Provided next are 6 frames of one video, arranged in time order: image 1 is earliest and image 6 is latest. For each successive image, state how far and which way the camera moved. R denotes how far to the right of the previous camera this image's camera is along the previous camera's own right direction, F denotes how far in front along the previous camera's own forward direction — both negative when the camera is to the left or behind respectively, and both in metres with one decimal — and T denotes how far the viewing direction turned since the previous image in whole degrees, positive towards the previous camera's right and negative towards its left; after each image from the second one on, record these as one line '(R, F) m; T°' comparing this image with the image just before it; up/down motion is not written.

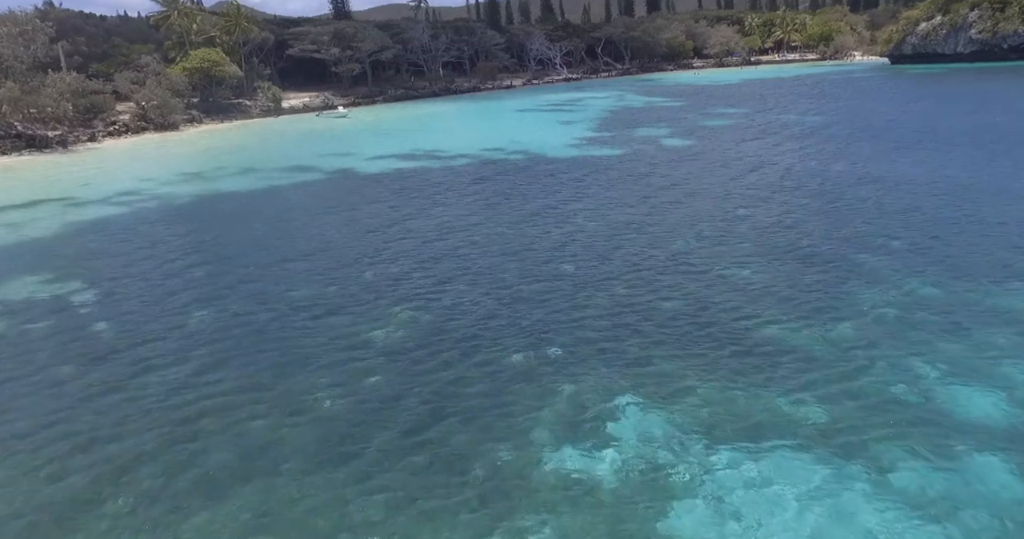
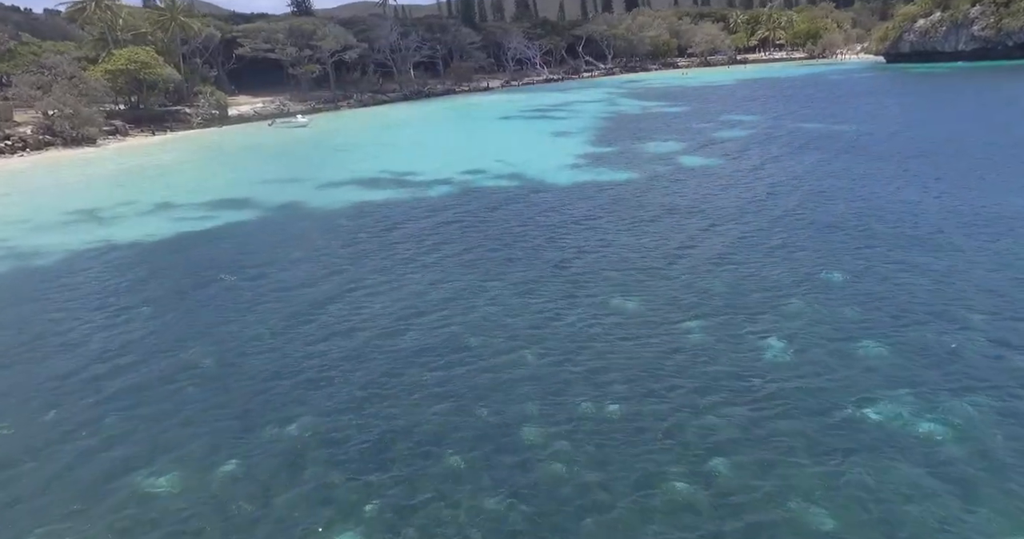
(-0.4, +7.5) m; +2°
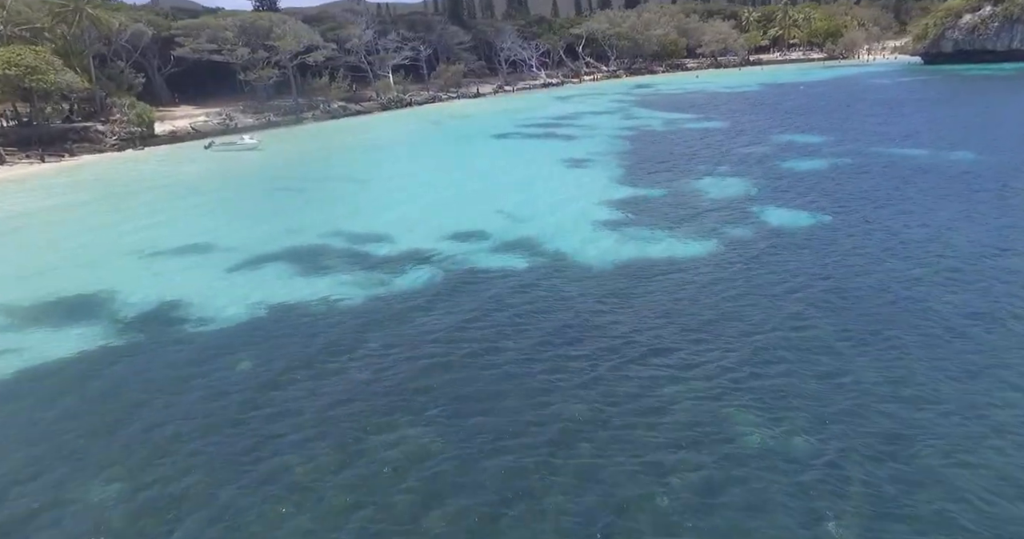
(-0.3, +11.5) m; +1°
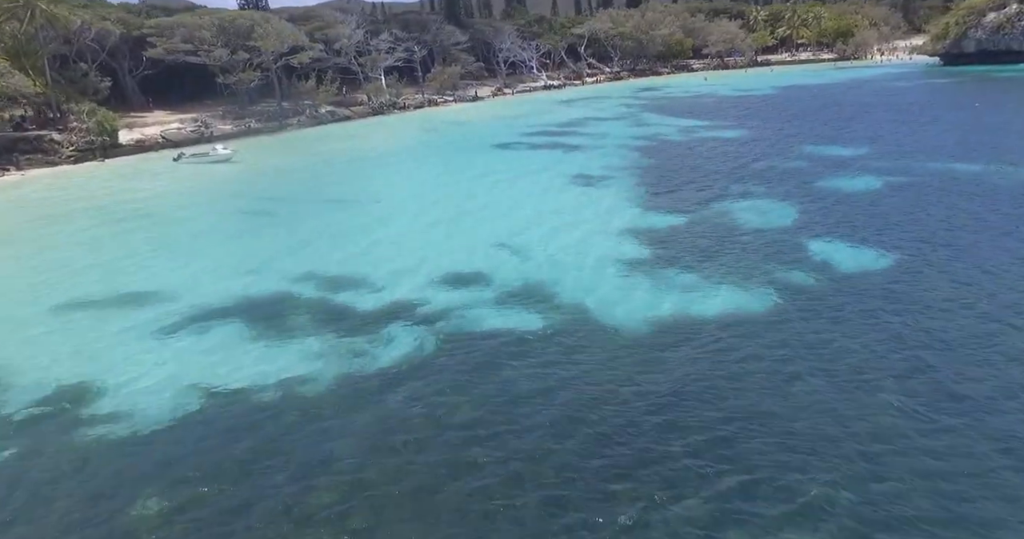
(0.0, +4.4) m; 0°
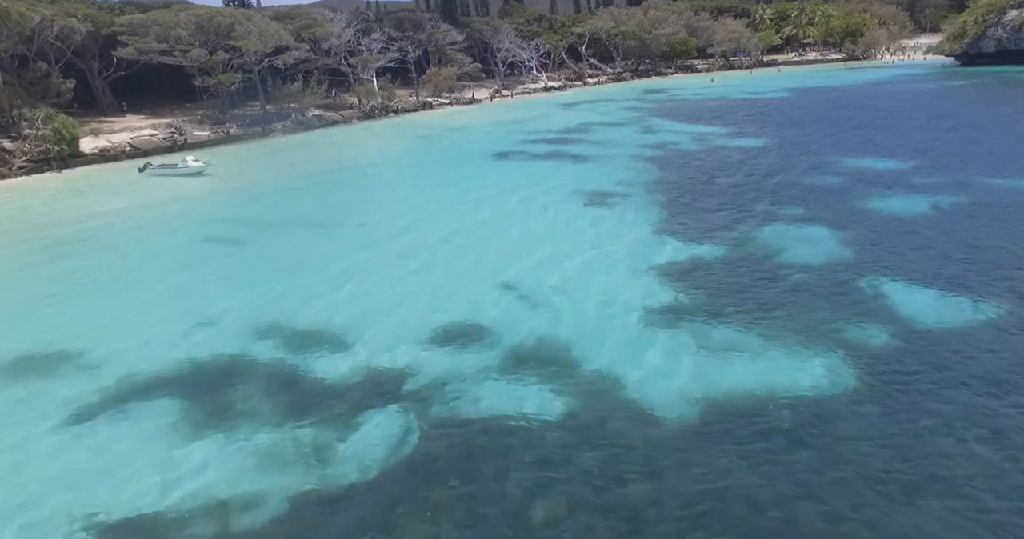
(0.0, +3.7) m; 0°
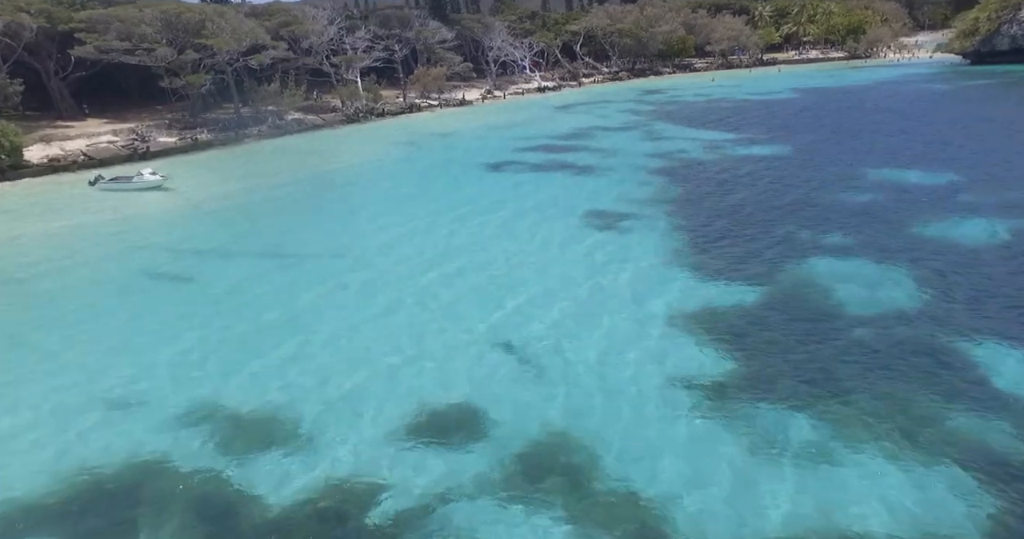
(0.0, +3.8) m; +1°
